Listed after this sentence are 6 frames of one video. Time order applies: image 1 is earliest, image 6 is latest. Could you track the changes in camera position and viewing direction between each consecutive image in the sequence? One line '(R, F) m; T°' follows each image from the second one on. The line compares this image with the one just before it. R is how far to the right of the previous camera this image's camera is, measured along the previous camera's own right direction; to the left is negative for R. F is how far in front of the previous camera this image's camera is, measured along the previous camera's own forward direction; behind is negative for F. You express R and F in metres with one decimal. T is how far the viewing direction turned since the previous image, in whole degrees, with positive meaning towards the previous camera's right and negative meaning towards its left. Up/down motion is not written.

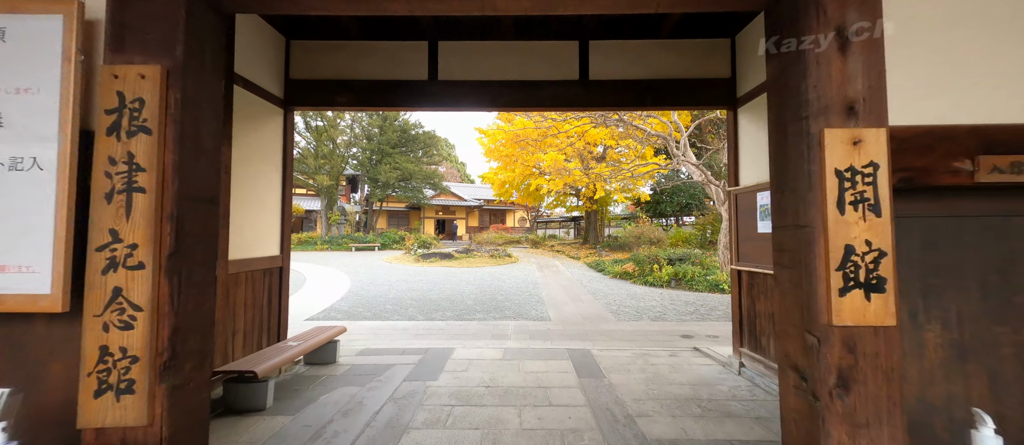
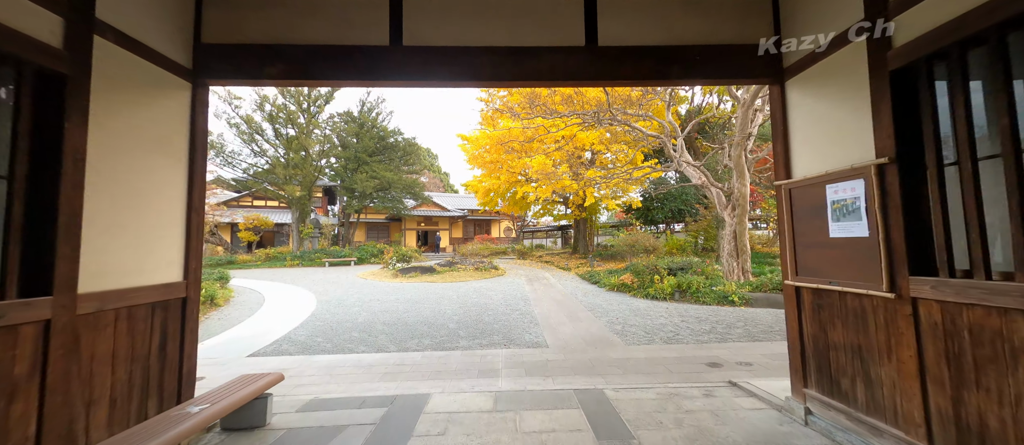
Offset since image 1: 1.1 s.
(0.0, +0.8) m; +3°
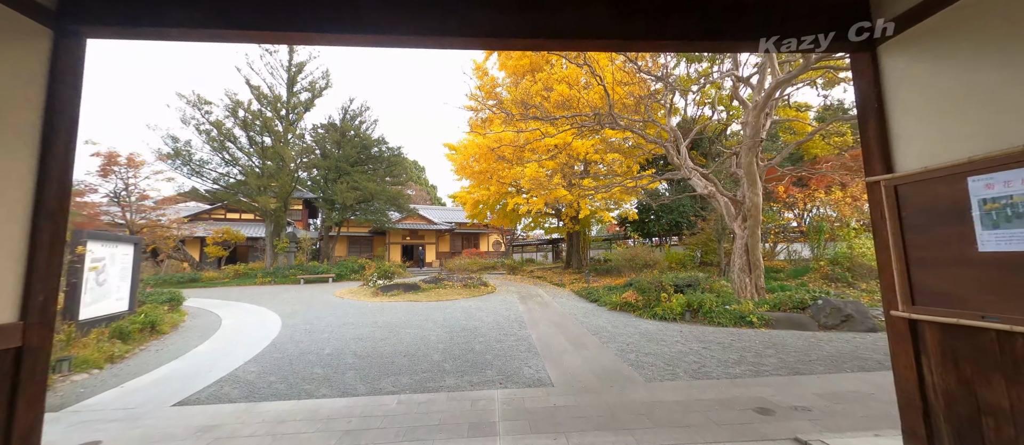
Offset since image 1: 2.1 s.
(-0.1, +0.7) m; +2°
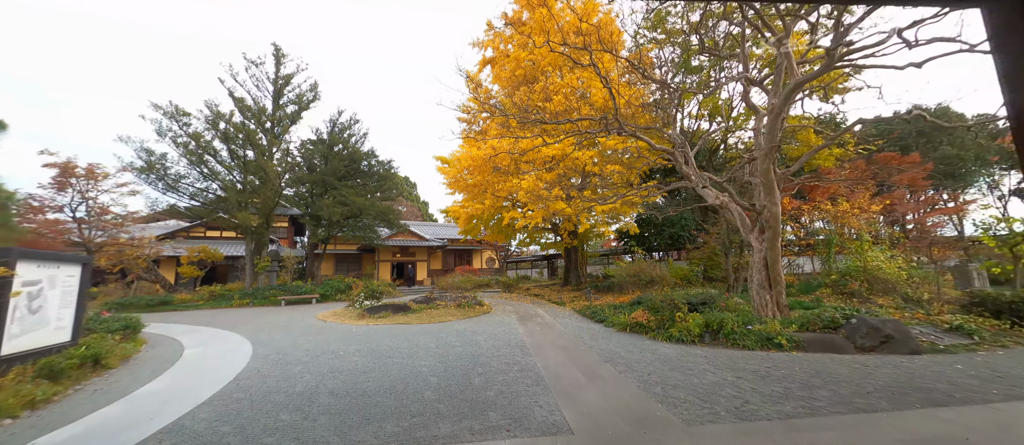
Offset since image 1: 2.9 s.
(-0.1, +0.6) m; +1°
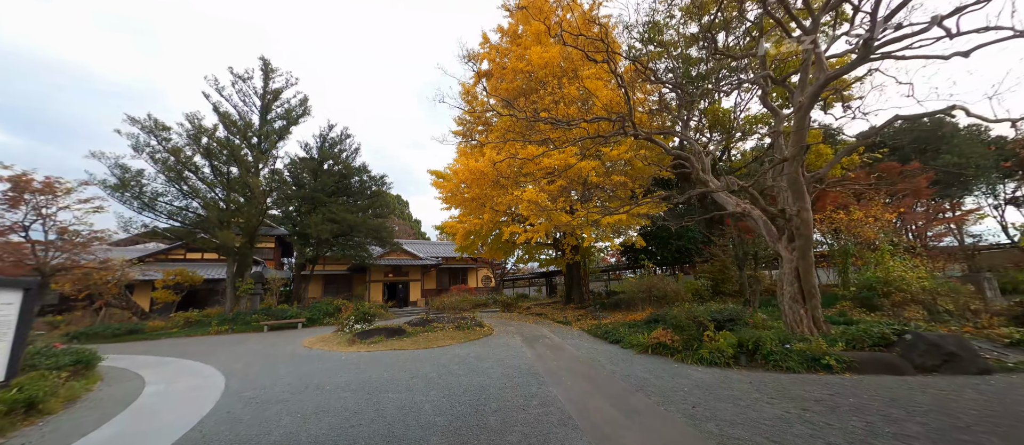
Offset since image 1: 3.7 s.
(-0.3, +0.6) m; +1°
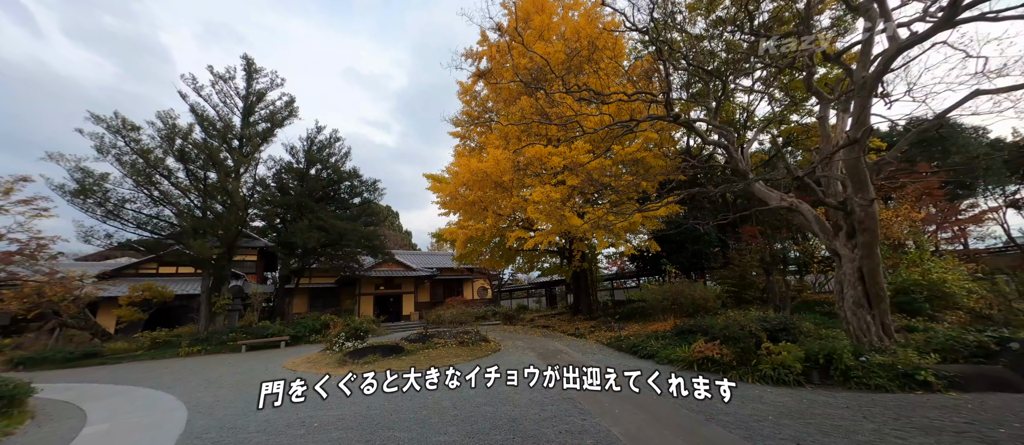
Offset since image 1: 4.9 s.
(-0.5, +0.8) m; +2°
